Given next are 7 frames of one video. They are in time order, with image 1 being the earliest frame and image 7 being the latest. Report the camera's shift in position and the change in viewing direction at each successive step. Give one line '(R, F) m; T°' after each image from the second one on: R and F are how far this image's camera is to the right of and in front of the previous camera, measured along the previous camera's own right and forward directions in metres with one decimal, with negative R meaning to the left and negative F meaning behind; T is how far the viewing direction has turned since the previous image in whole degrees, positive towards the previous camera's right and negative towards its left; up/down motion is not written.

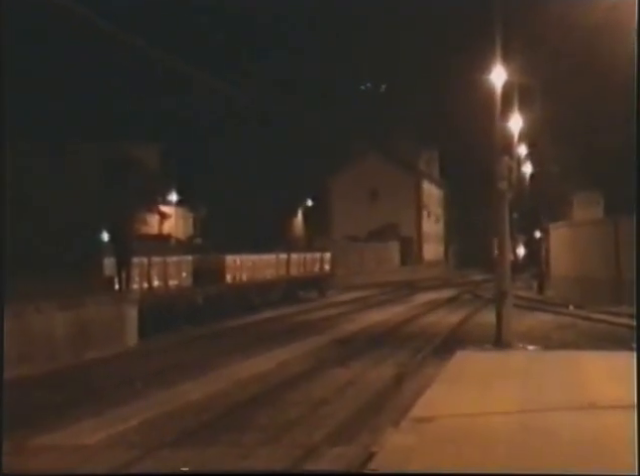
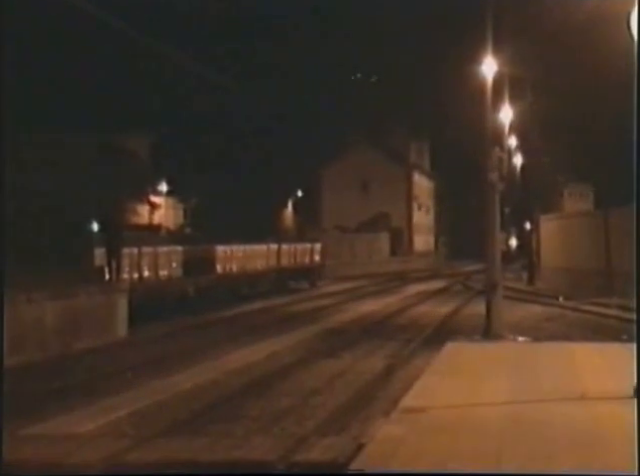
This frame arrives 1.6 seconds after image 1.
(+0.2, 0.0) m; 0°
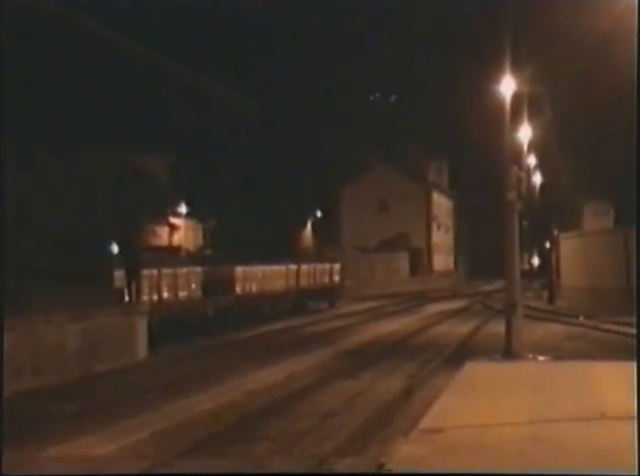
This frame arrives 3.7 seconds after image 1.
(-0.1, 0.0) m; -1°
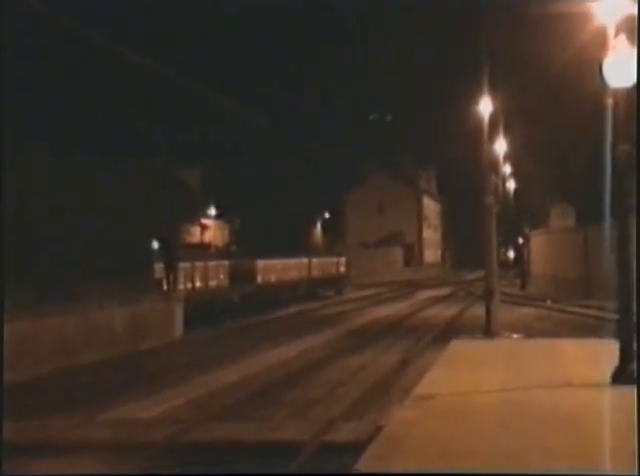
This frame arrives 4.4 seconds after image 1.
(-0.2, -2.8) m; 0°
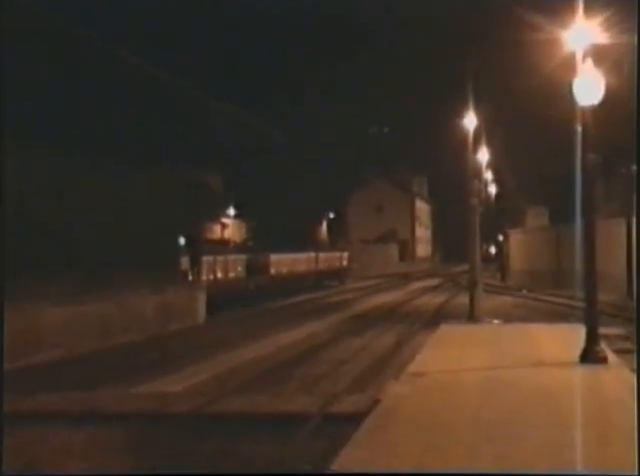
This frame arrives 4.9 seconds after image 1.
(-0.1, -2.6) m; 0°
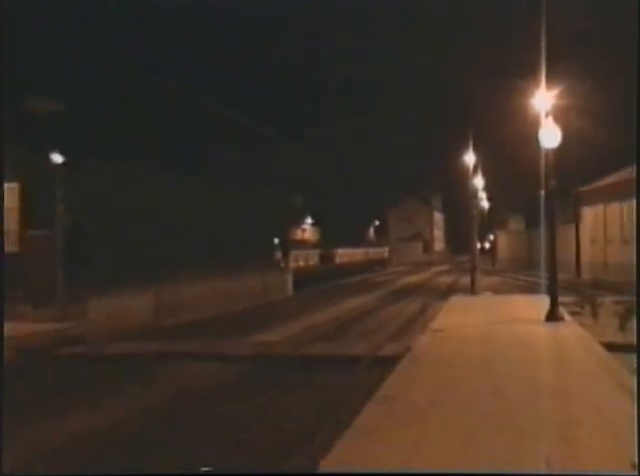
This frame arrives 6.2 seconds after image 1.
(-1.1, -10.0) m; -1°
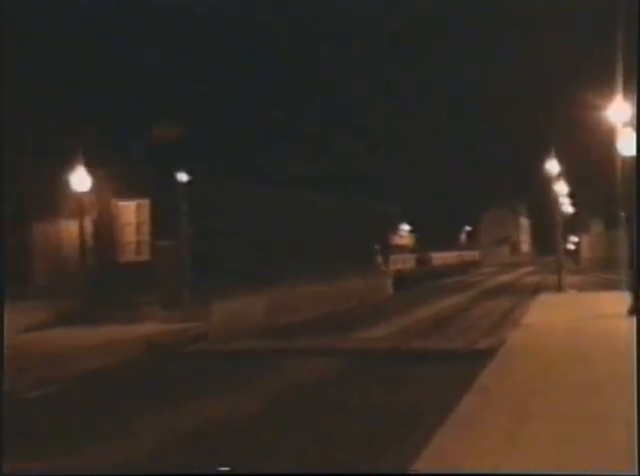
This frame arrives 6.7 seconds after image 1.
(-0.8, -3.3) m; -5°
